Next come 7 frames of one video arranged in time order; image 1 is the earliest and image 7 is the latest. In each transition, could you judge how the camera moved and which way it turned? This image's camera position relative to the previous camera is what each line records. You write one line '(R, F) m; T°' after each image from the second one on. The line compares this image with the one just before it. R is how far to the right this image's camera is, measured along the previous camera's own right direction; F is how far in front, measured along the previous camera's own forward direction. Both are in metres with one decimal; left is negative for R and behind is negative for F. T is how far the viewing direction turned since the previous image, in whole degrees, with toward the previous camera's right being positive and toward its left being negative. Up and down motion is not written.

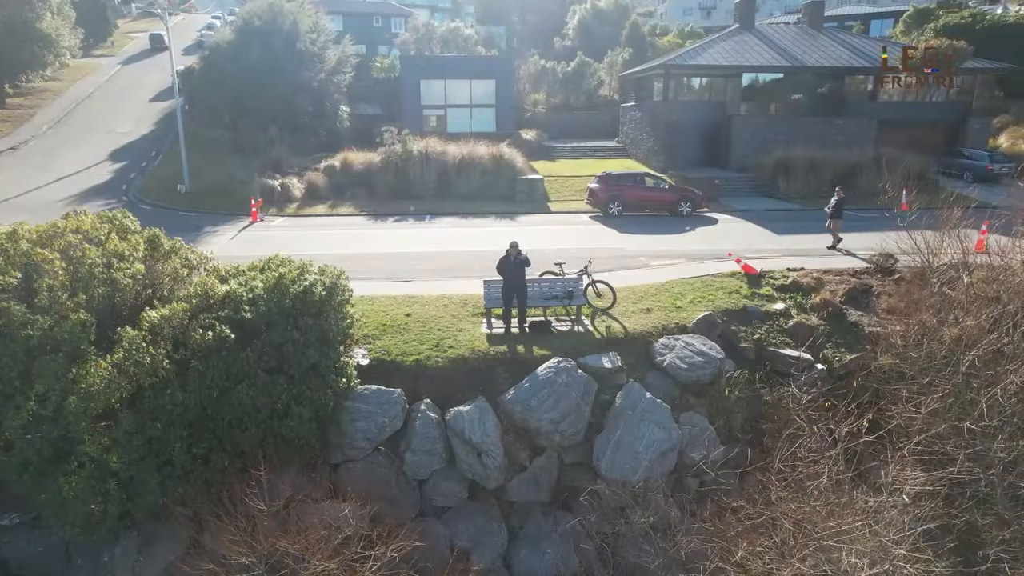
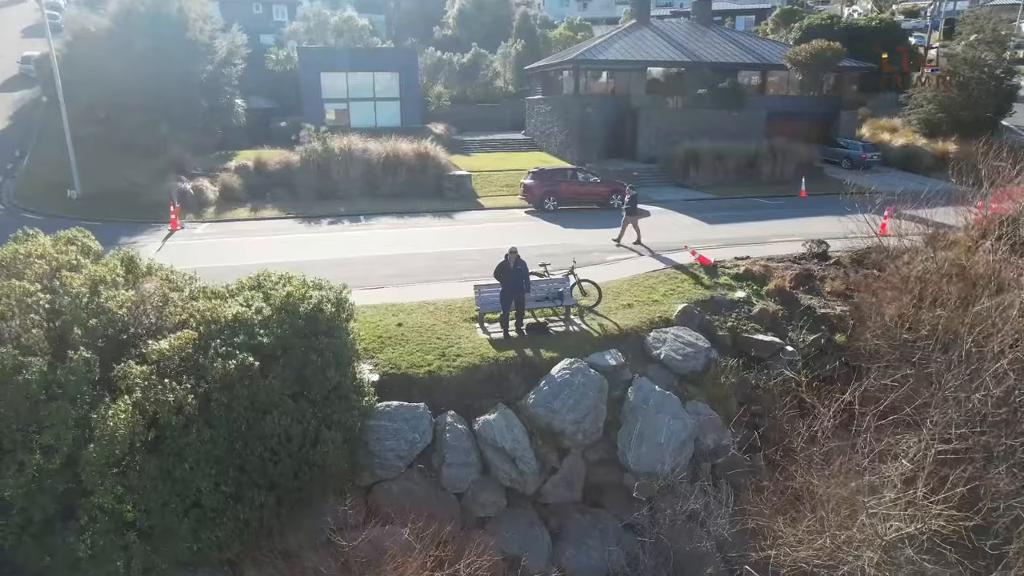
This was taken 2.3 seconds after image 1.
(-1.9, +0.1) m; +10°
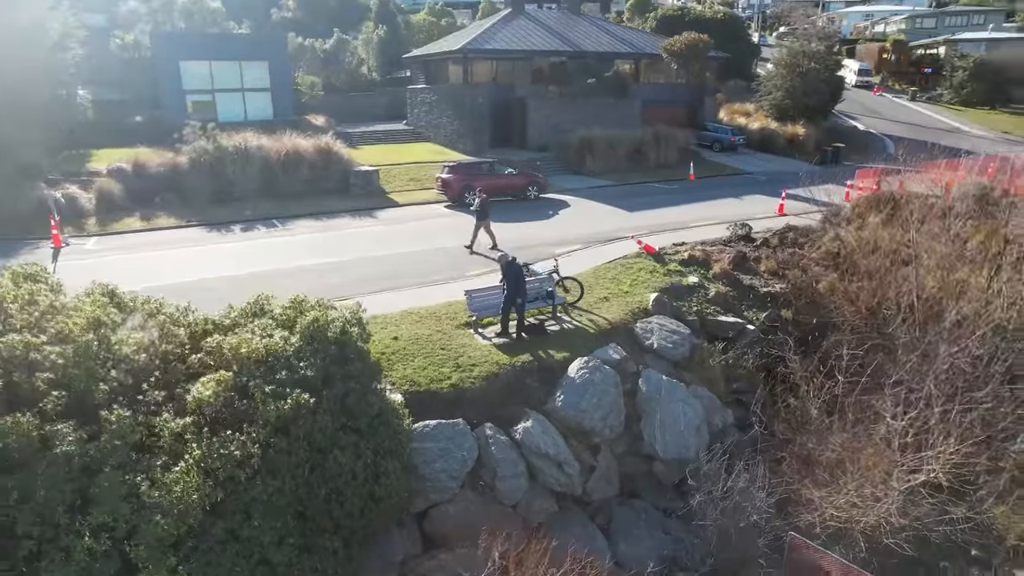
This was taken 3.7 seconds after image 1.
(-2.4, +0.3) m; +13°
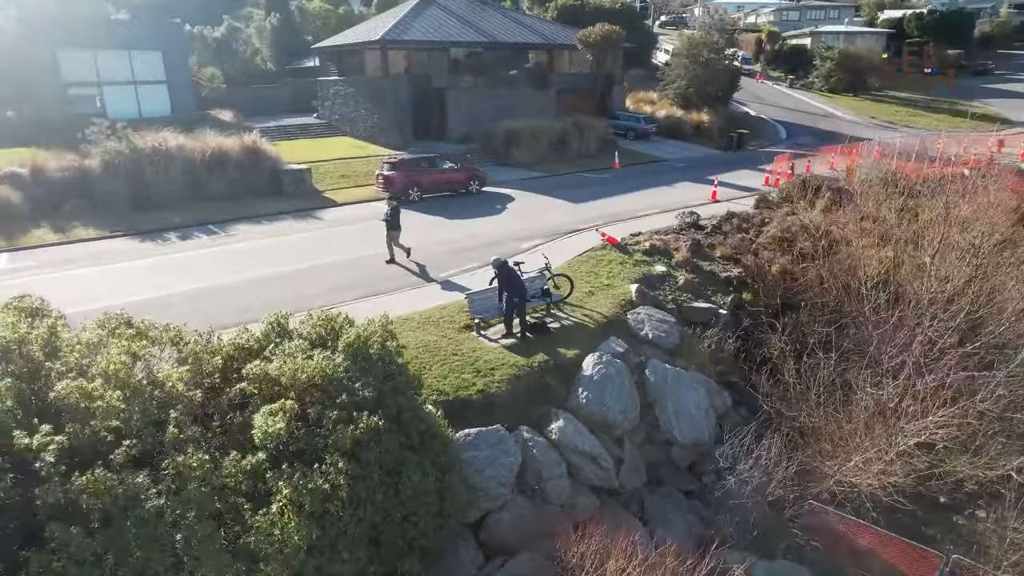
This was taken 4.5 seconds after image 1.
(-1.8, +0.1) m; +10°
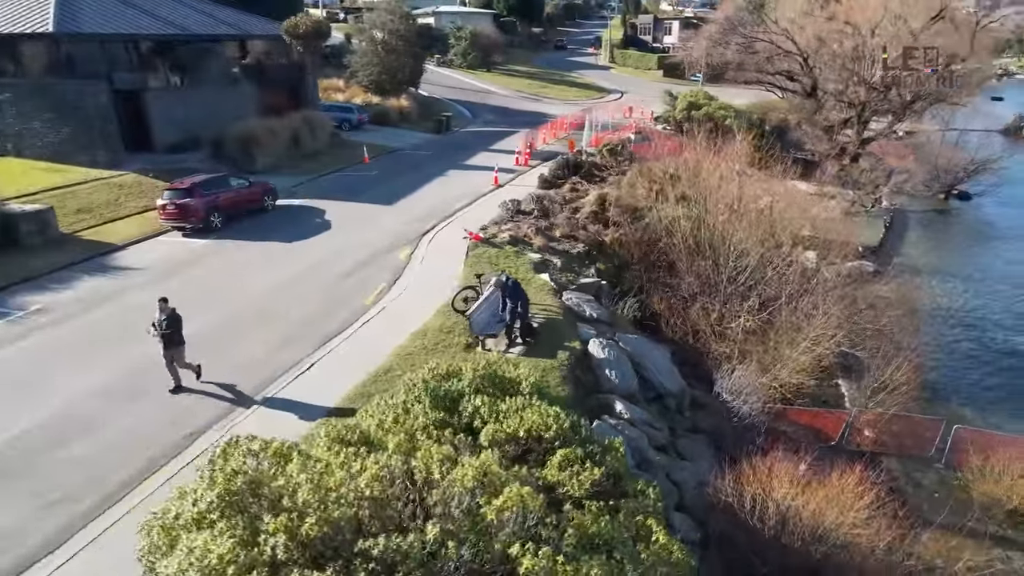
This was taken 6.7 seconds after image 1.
(-5.9, +1.0) m; +32°
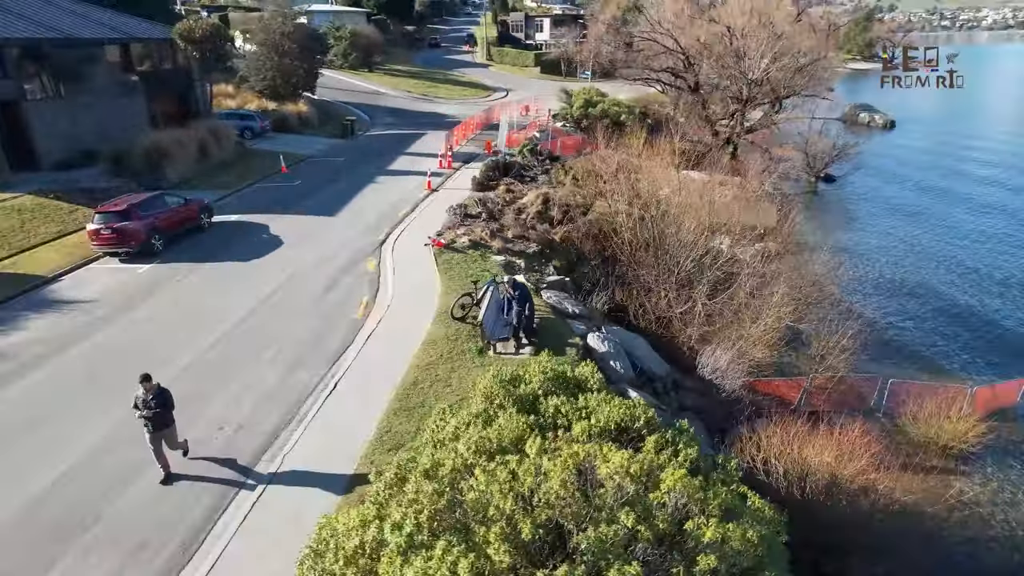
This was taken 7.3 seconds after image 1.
(-2.3, -0.3) m; +11°
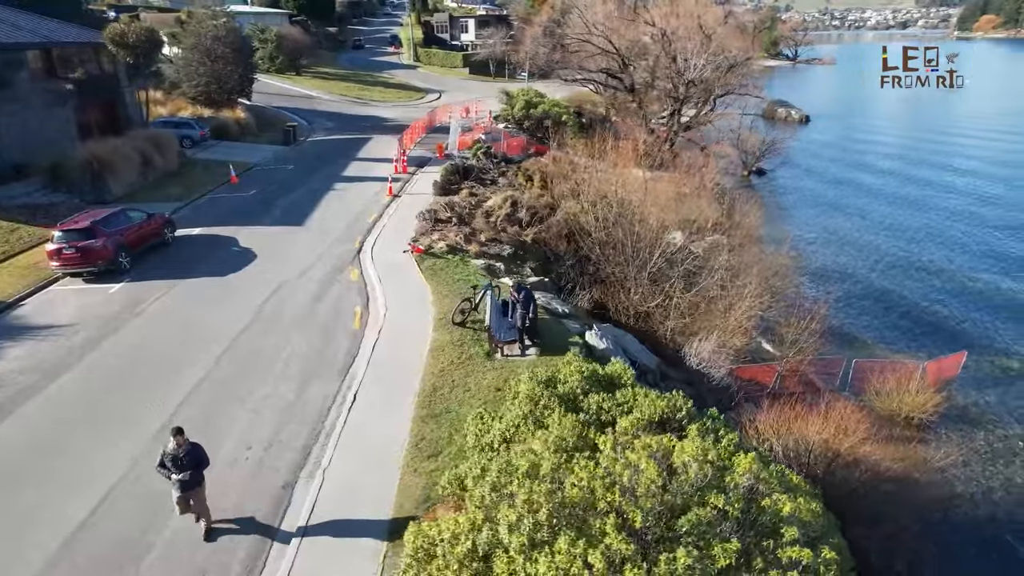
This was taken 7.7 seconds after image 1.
(-1.4, -0.2) m; +6°
